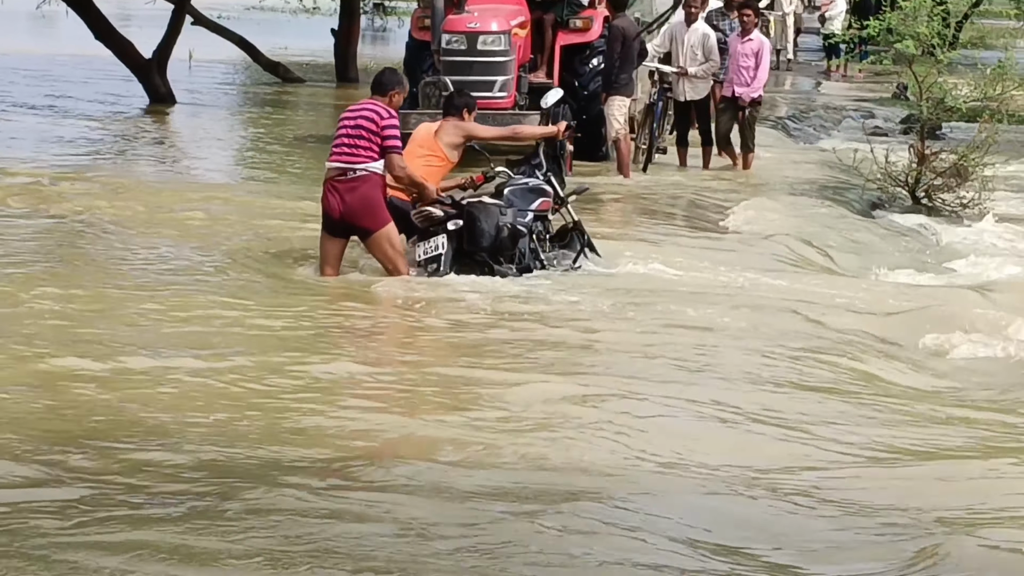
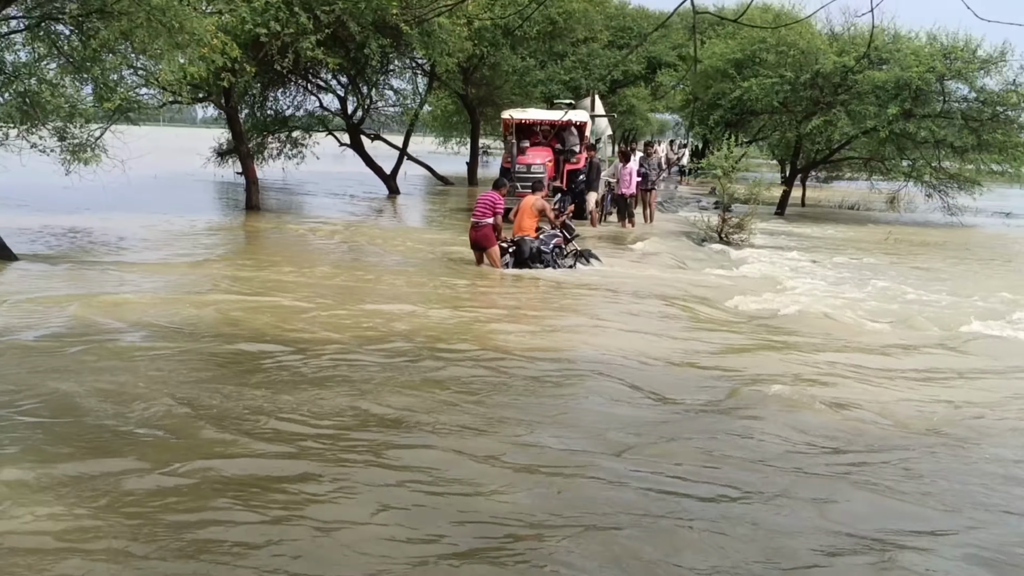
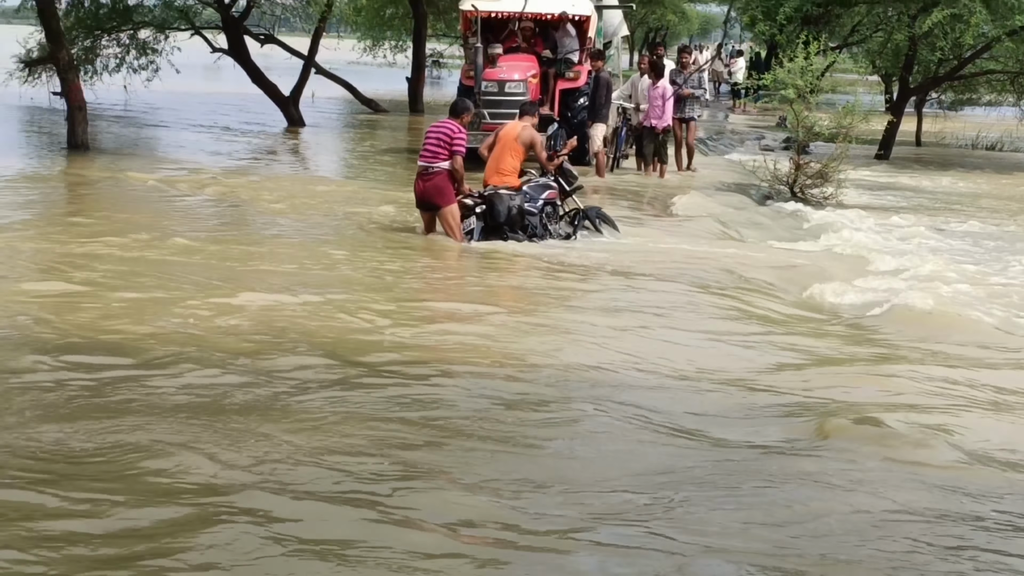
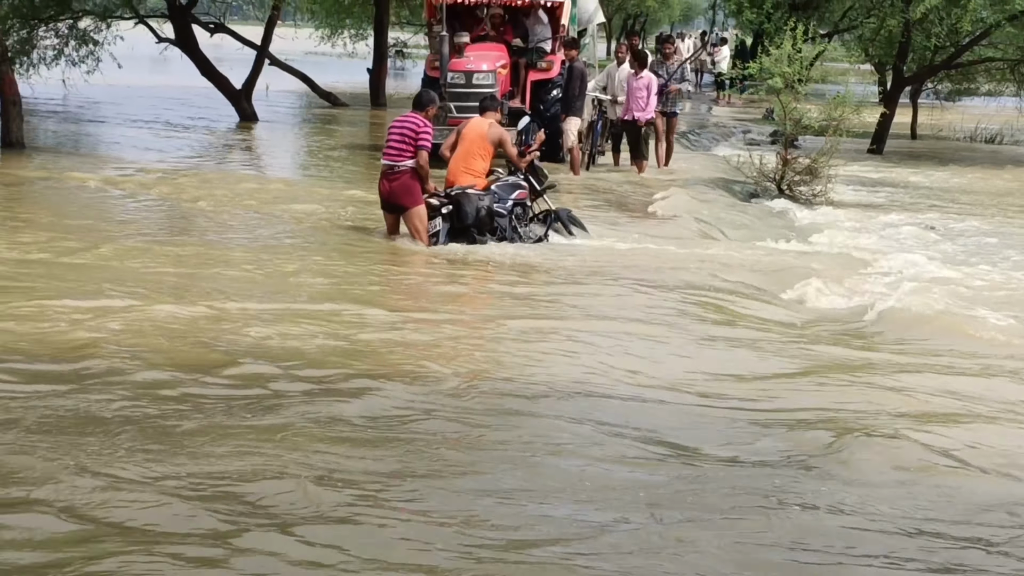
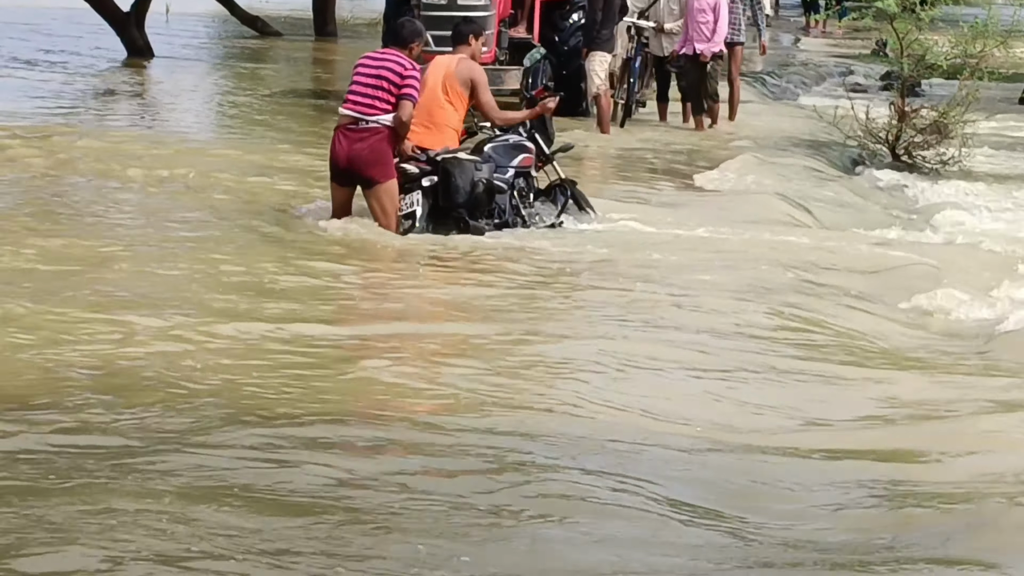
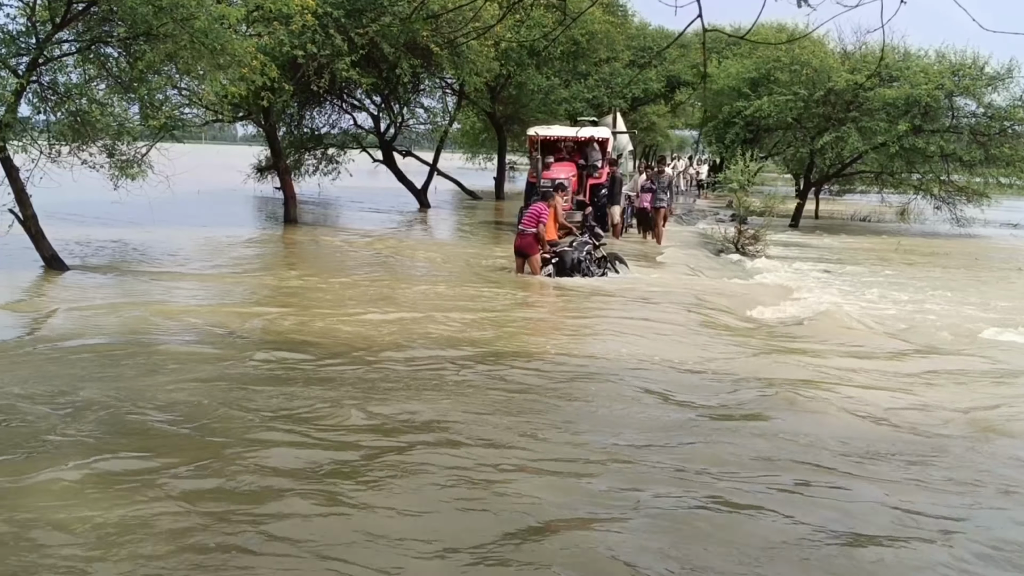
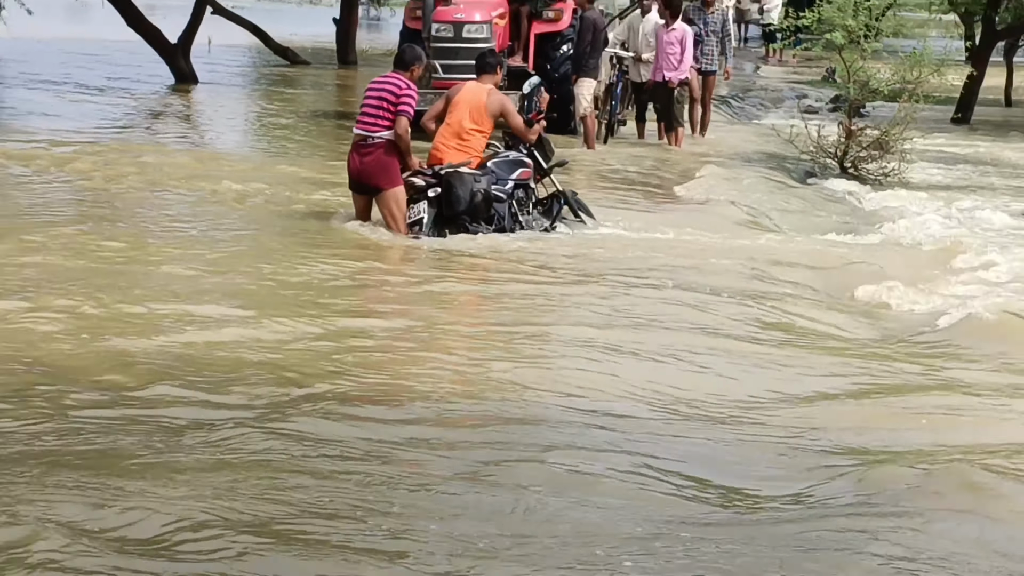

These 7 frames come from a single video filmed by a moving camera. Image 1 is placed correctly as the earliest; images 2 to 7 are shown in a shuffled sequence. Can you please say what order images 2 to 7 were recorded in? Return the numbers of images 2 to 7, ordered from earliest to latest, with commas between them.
5, 7, 4, 3, 2, 6
